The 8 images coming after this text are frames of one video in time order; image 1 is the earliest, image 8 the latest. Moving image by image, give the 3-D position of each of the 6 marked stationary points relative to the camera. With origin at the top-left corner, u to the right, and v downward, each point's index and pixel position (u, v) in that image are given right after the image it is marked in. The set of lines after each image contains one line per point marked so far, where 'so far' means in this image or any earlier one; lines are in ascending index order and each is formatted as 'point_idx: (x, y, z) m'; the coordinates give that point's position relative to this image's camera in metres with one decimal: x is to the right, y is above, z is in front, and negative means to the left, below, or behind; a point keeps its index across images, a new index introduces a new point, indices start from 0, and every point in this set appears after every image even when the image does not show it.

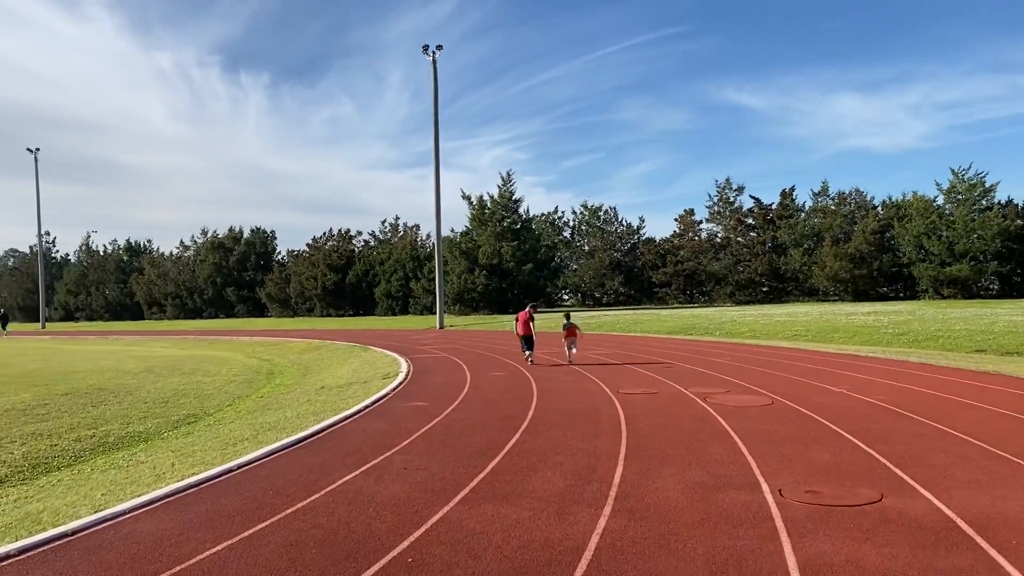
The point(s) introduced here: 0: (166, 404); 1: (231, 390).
0: (-6.4, -2.2, +15.7) m
1: (-6.0, -2.2, +18.0) m
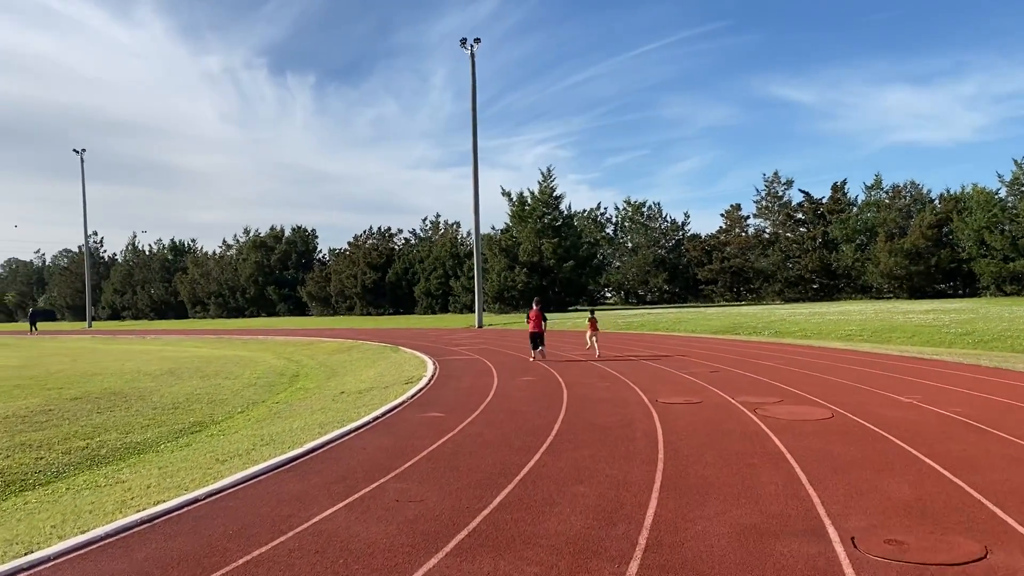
0: (-5.9, -2.2, +14.8) m
1: (-5.3, -2.2, +17.1) m
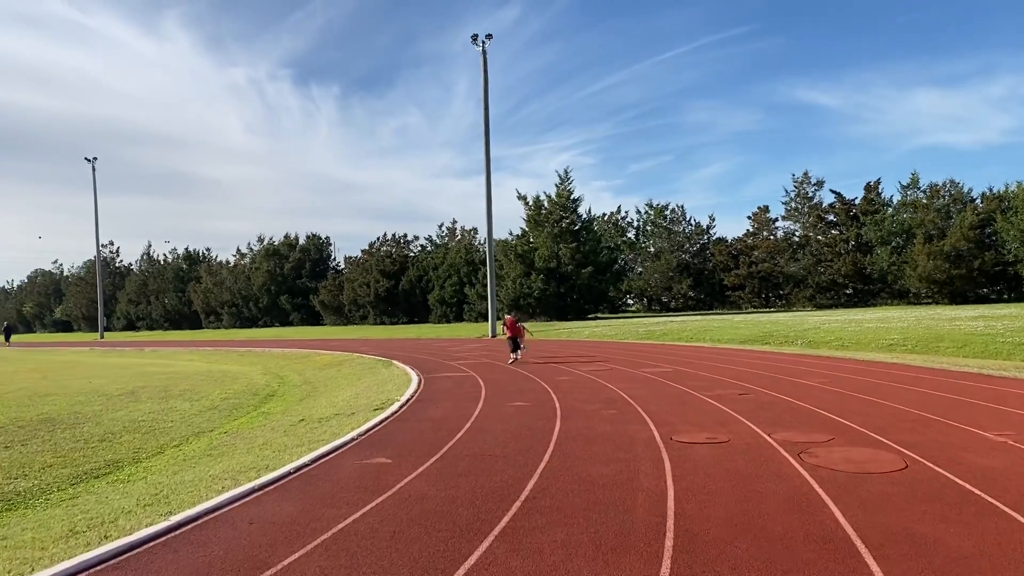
0: (-6.1, -2.3, +12.5) m
1: (-5.5, -2.3, +14.7) m
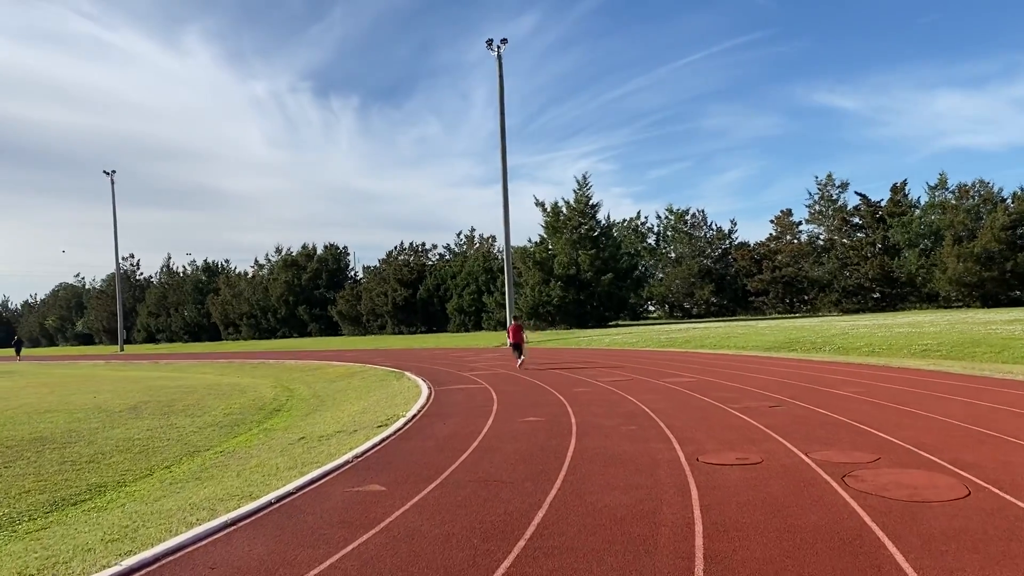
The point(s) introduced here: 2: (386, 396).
0: (-5.9, -2.5, +11.8) m
1: (-5.2, -2.5, +14.0) m
2: (-2.7, -2.3, +18.0) m
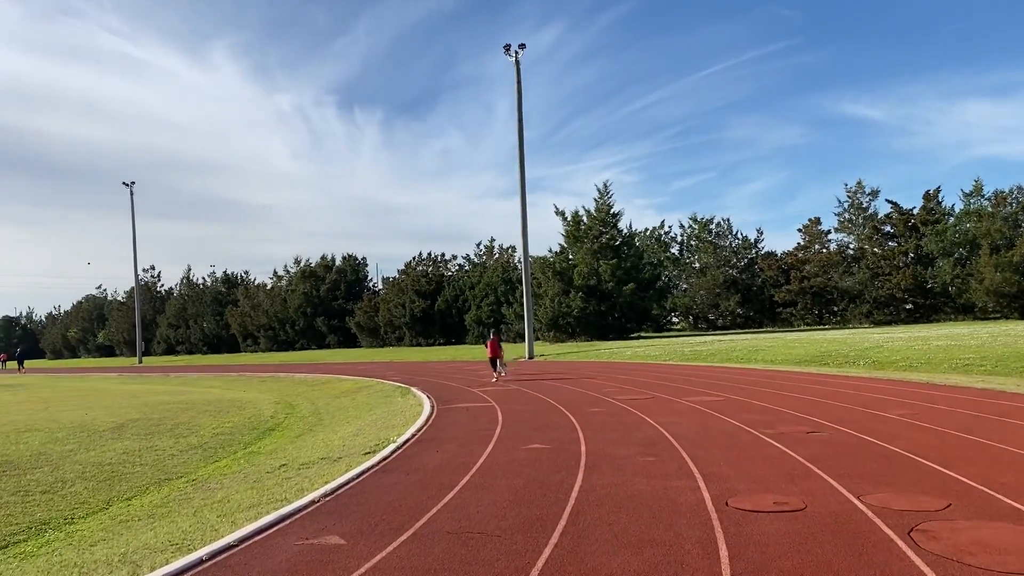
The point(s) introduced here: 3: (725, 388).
0: (-5.9, -2.6, +10.6) m
1: (-5.1, -2.7, +12.8) m
2: (-2.5, -2.5, +16.7) m
3: (+4.7, -2.2, +18.8) m
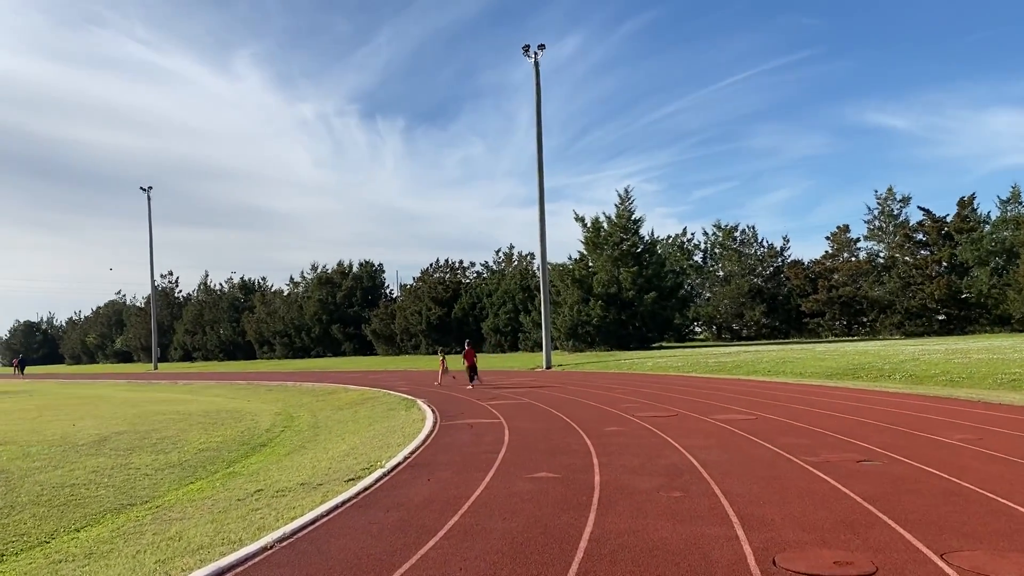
0: (-5.9, -2.6, +9.3) m
1: (-5.0, -2.7, +11.5) m
2: (-2.3, -2.6, +15.4) m
3: (+5.0, -2.4, +17.3) m
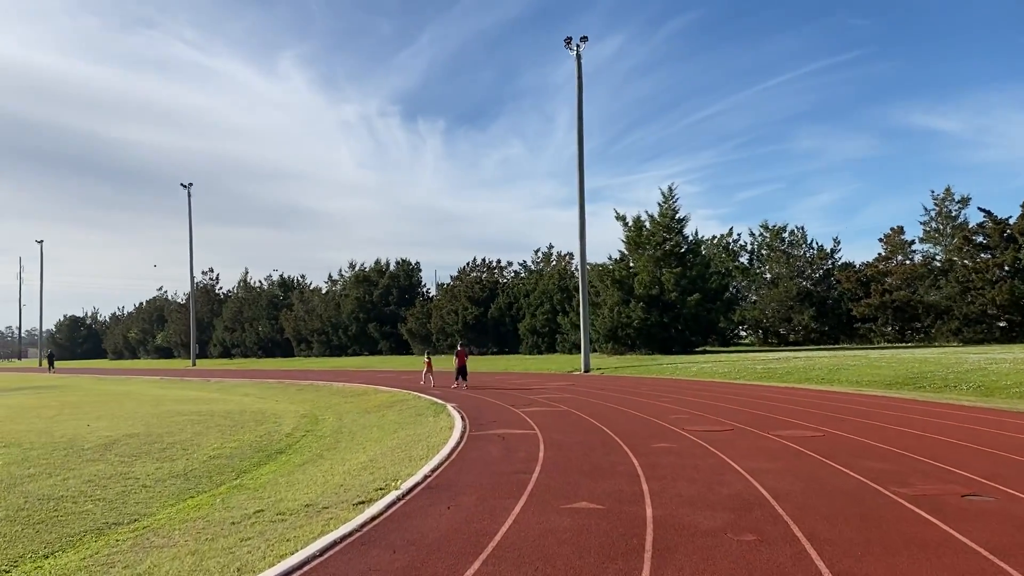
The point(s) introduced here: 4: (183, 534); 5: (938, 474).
0: (-5.5, -2.5, +8.2) m
1: (-4.6, -2.6, +10.3) m
2: (-1.7, -2.5, +14.1) m
3: (+5.7, -2.4, +15.7) m
4: (-3.2, -2.4, +8.3) m
5: (+4.5, -2.0, +9.0) m
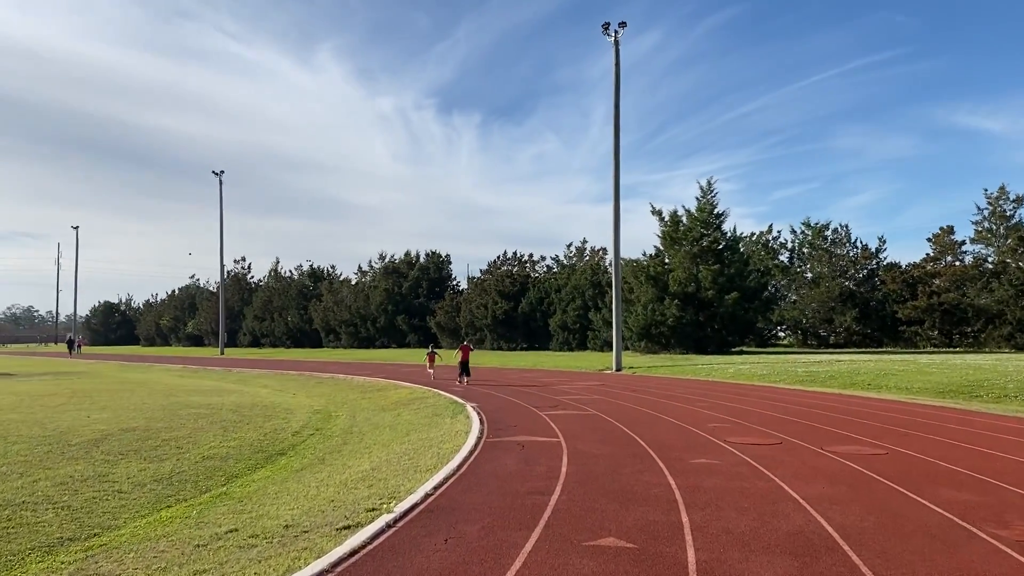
0: (-5.4, -2.3, +7.0) m
1: (-4.4, -2.4, +9.2) m
2: (-1.4, -2.4, +12.8) m
3: (+6.0, -2.4, +14.1) m
4: (-3.1, -2.2, +7.1) m
5: (+4.7, -2.0, +7.5) m
